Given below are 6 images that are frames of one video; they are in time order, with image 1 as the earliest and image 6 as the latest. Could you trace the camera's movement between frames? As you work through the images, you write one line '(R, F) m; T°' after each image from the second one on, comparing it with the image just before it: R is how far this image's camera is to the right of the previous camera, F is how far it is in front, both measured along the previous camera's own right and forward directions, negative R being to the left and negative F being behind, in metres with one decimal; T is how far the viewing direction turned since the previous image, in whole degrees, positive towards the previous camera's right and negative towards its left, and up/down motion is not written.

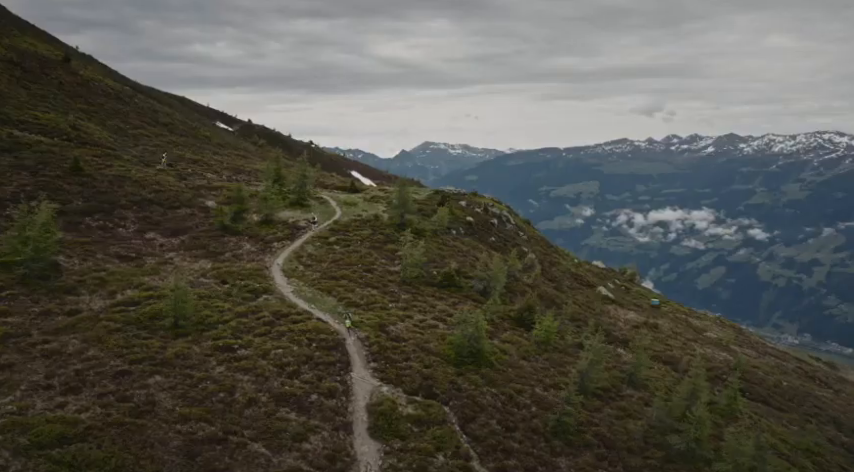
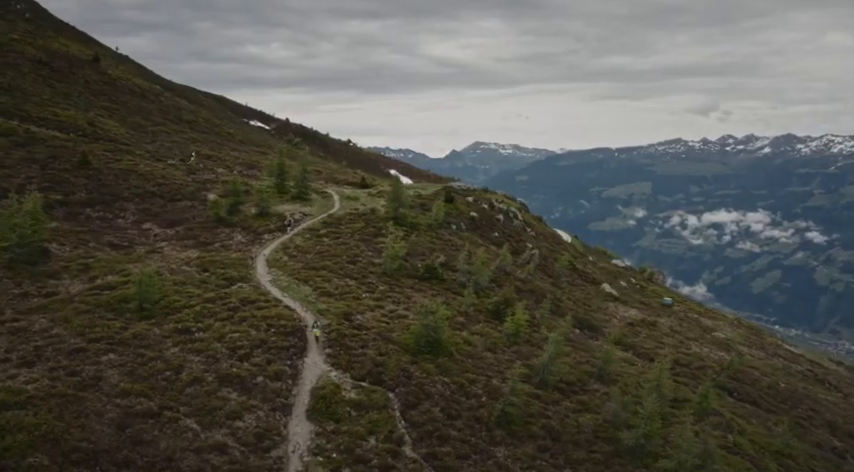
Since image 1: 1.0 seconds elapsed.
(+6.3, -0.4) m; -4°
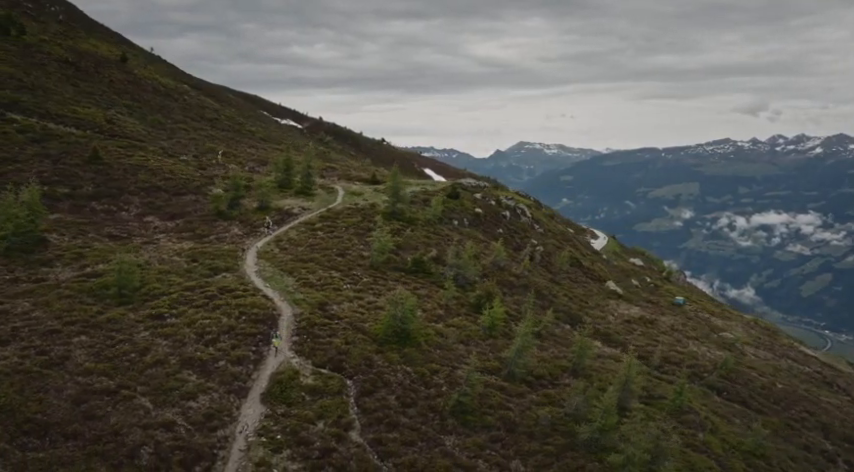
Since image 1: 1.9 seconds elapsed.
(+5.4, -0.5) m; -4°
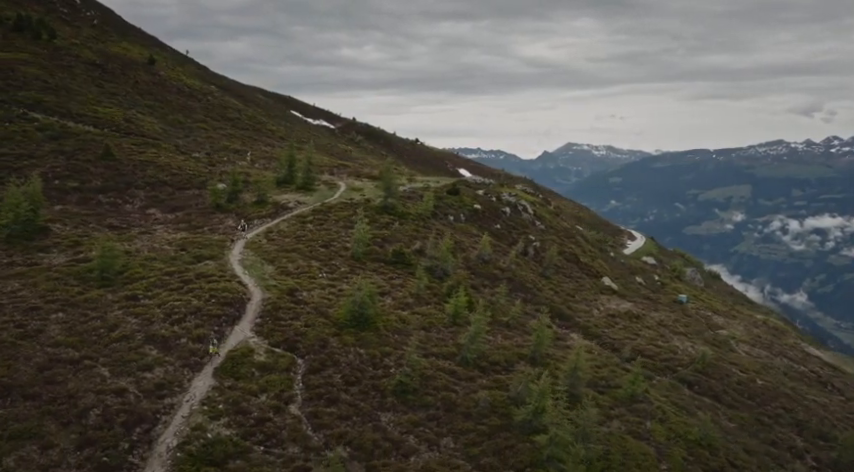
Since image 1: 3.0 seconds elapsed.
(+6.7, -1.9) m; -4°
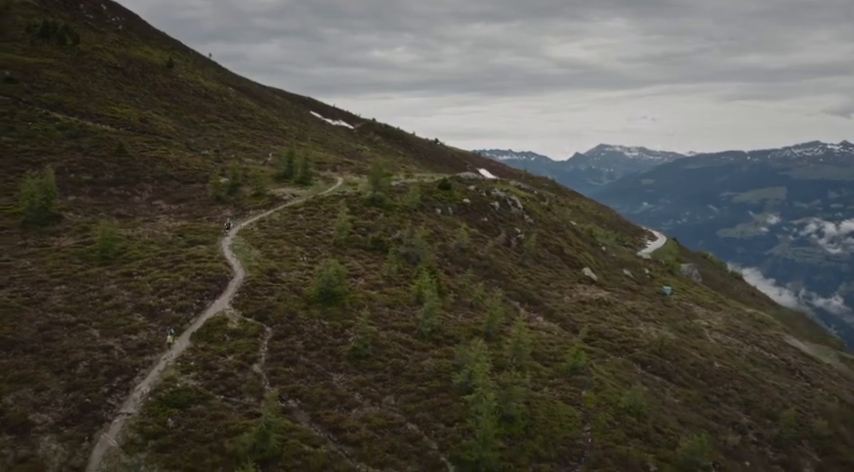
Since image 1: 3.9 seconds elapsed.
(+5.9, -5.0) m; -3°
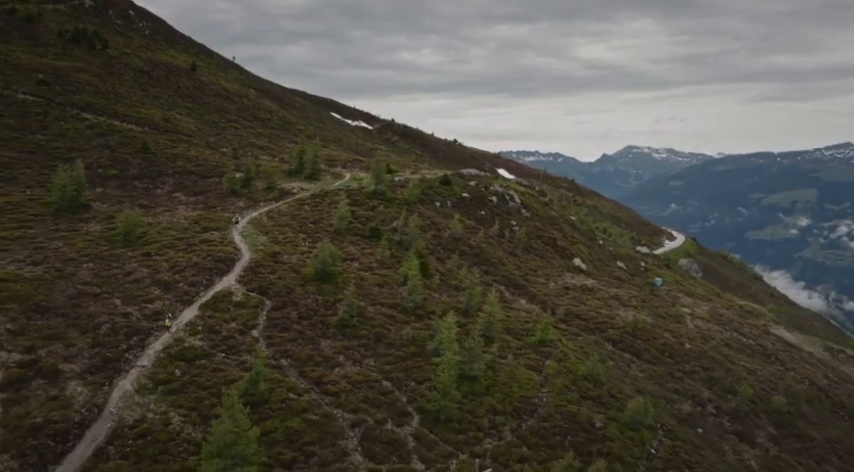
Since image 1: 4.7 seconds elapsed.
(+3.9, -6.0) m; -2°
